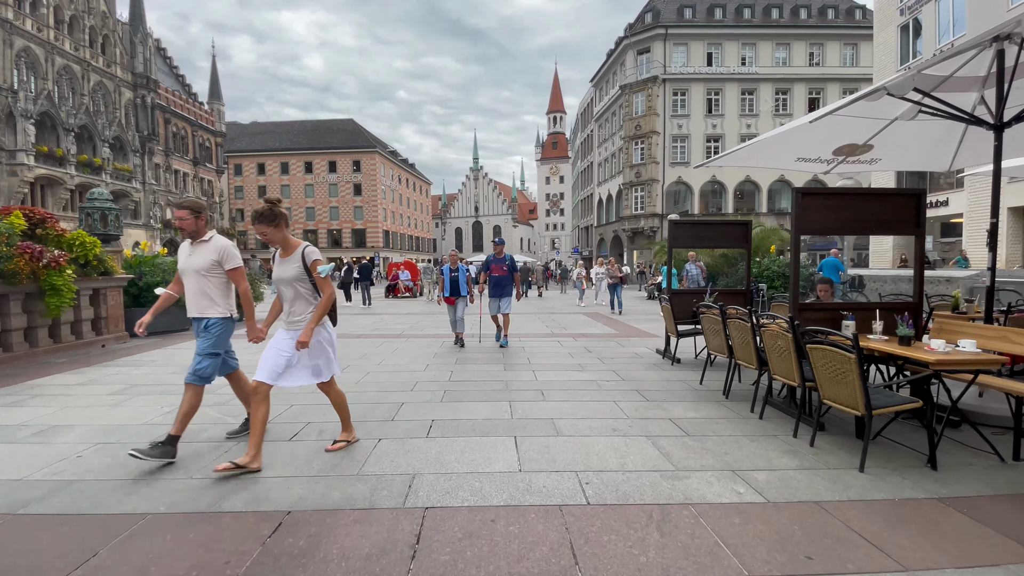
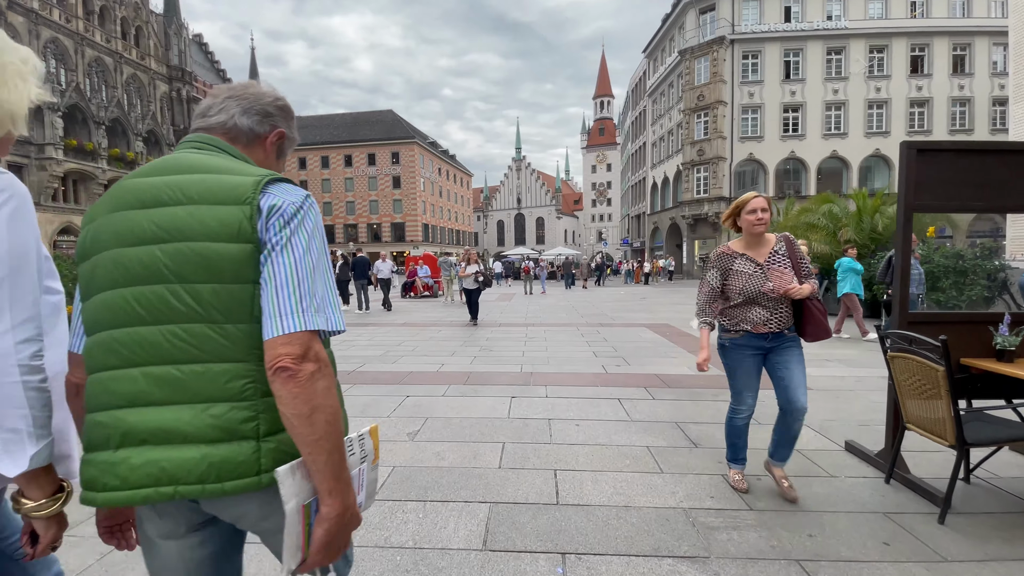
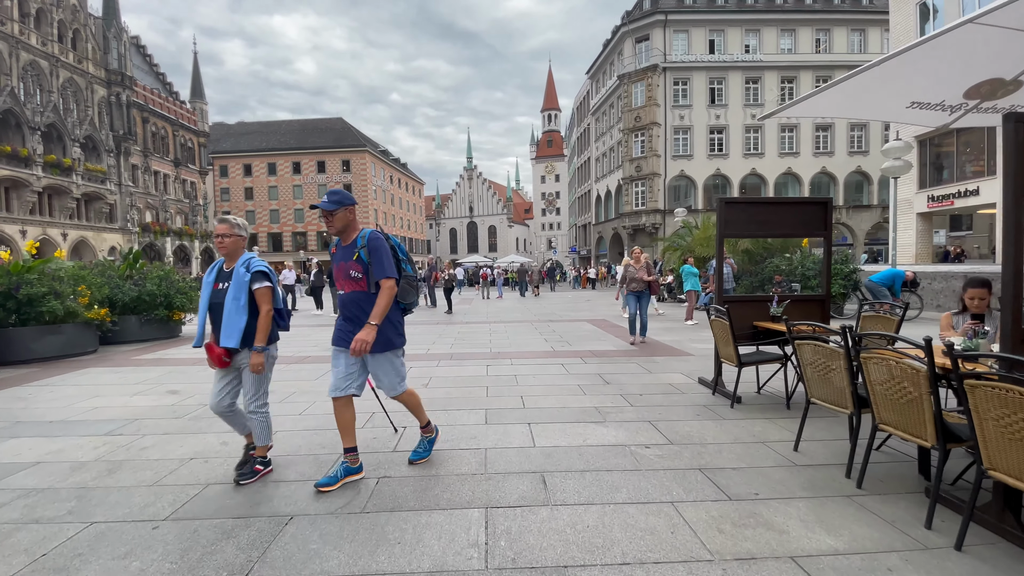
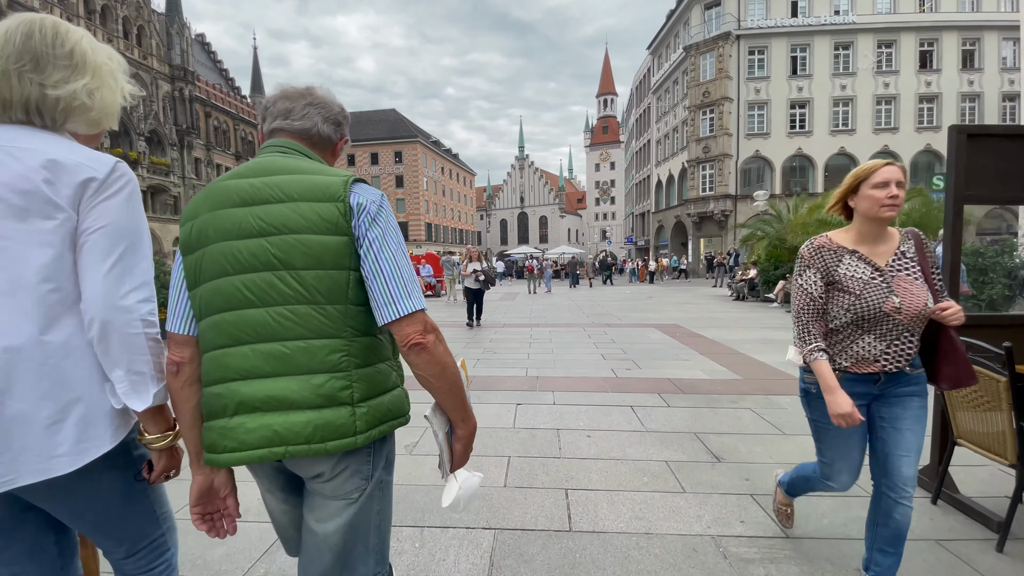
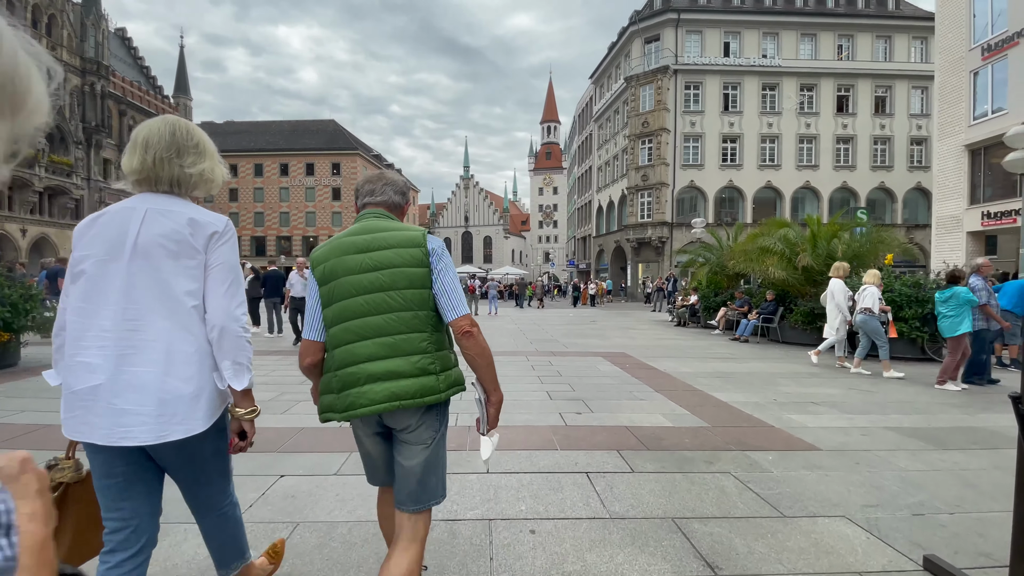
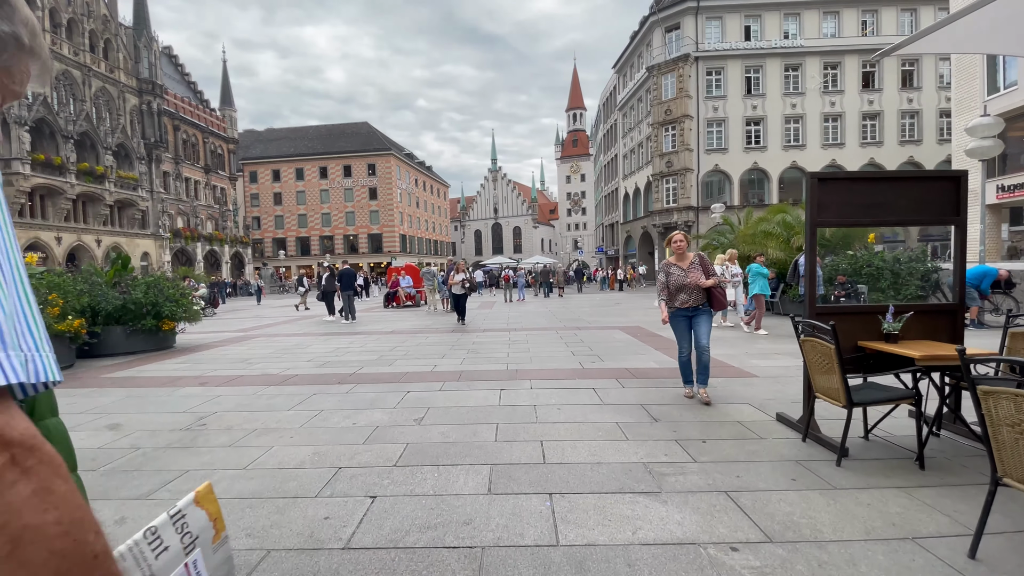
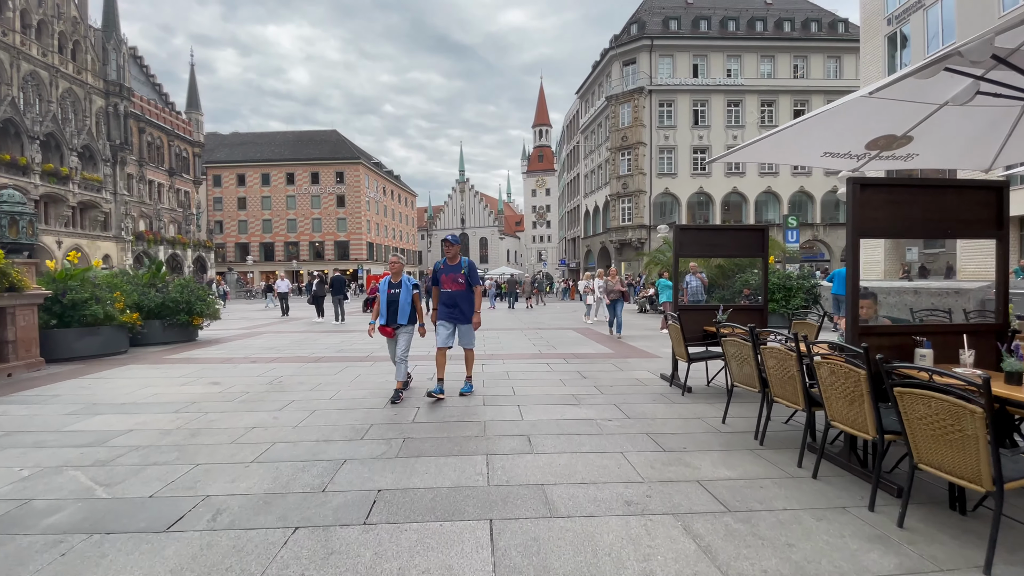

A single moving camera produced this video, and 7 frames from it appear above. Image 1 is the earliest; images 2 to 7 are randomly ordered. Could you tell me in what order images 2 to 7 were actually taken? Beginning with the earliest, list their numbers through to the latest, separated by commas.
7, 3, 6, 2, 4, 5
